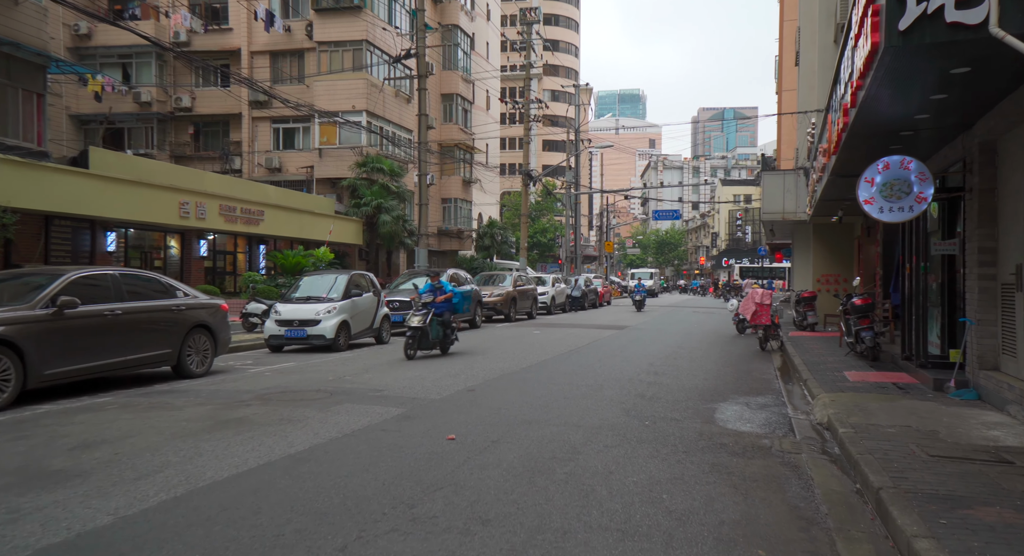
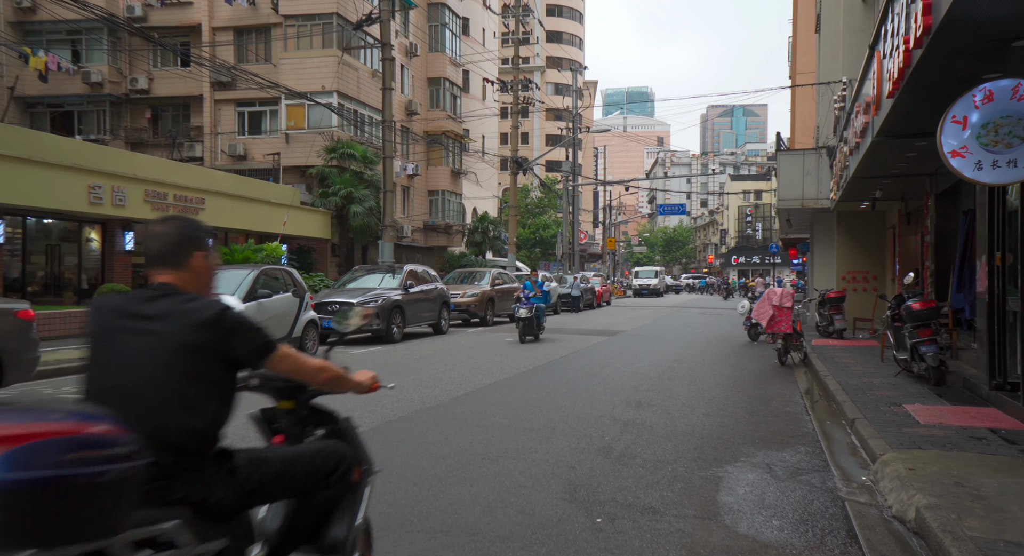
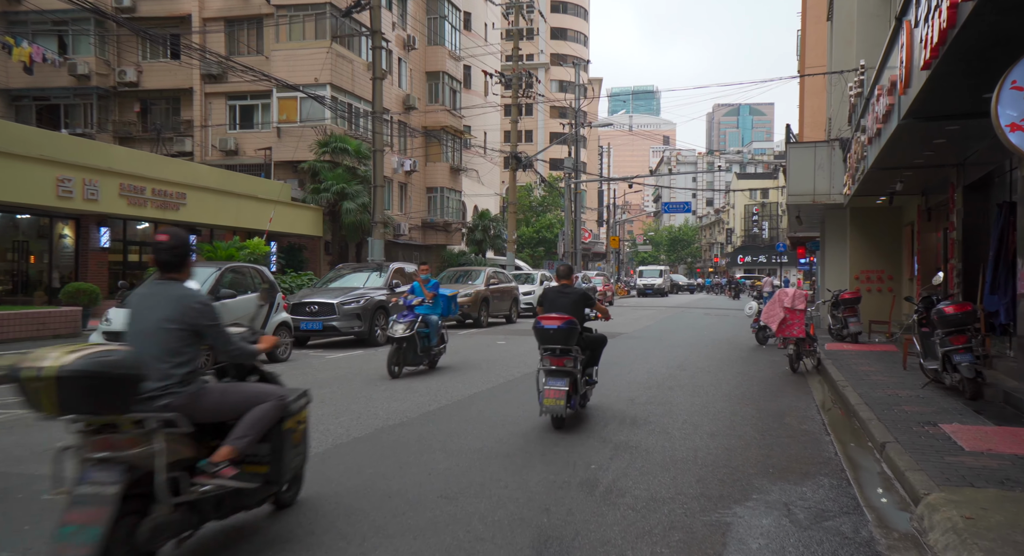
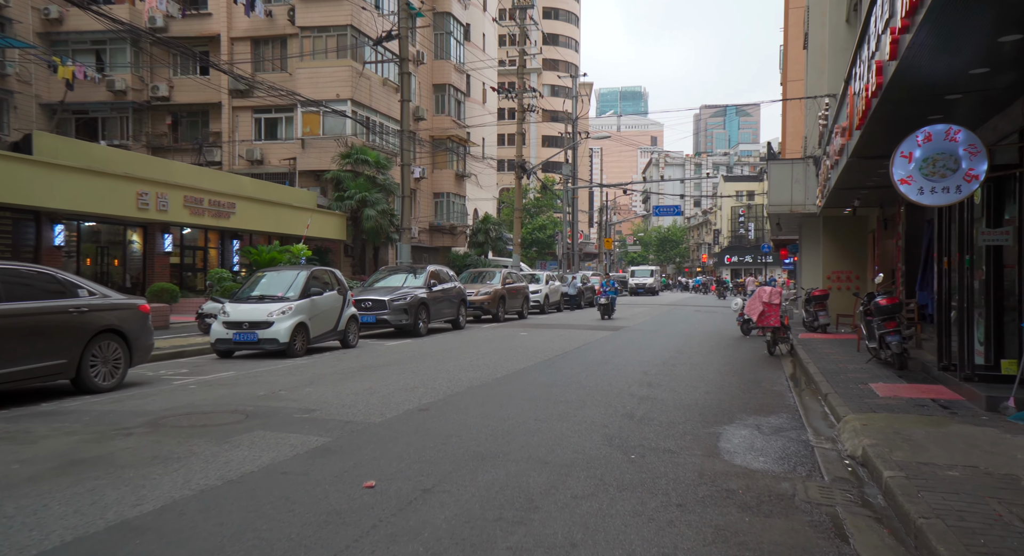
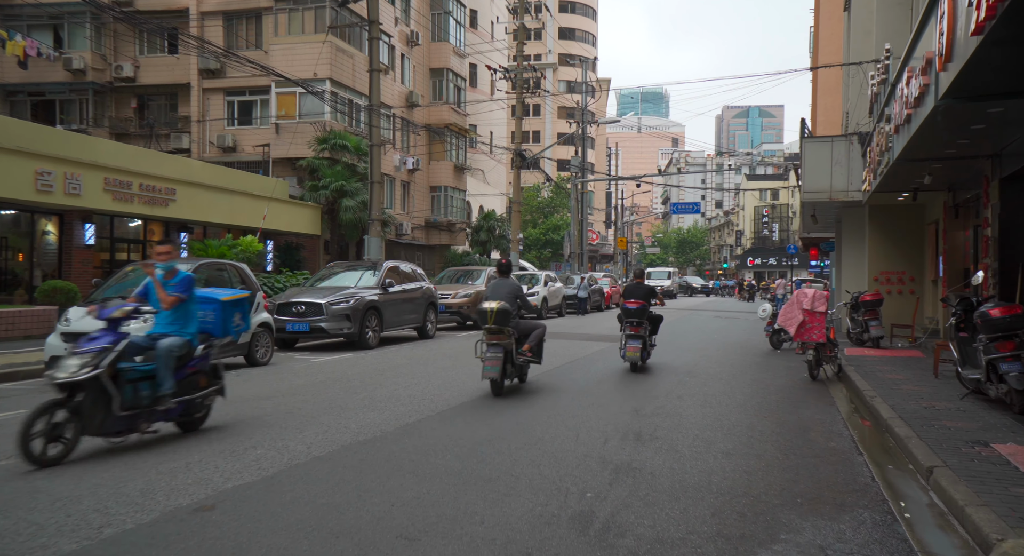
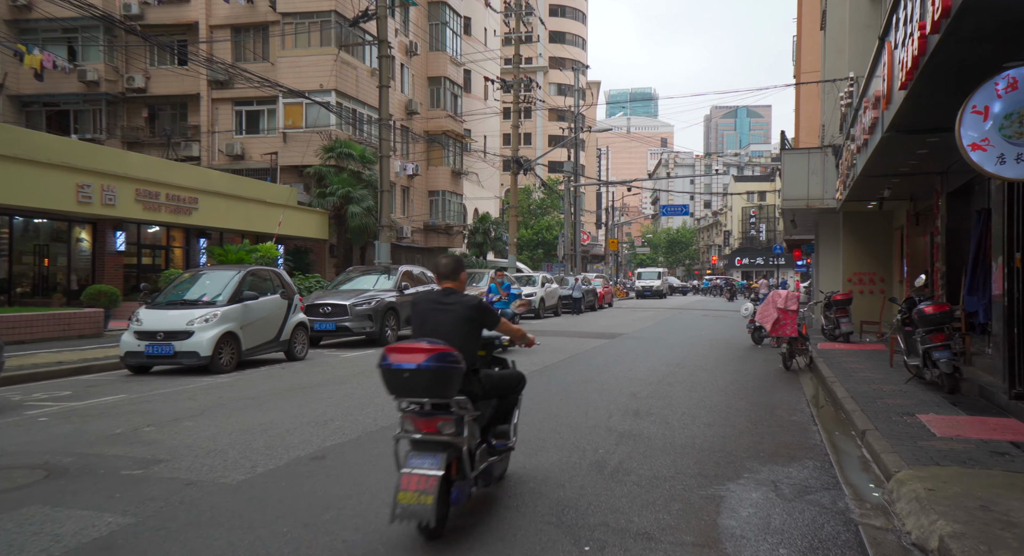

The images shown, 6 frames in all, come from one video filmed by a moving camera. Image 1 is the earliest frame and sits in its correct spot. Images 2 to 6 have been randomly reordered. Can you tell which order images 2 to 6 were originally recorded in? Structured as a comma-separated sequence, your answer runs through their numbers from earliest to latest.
4, 2, 6, 3, 5
